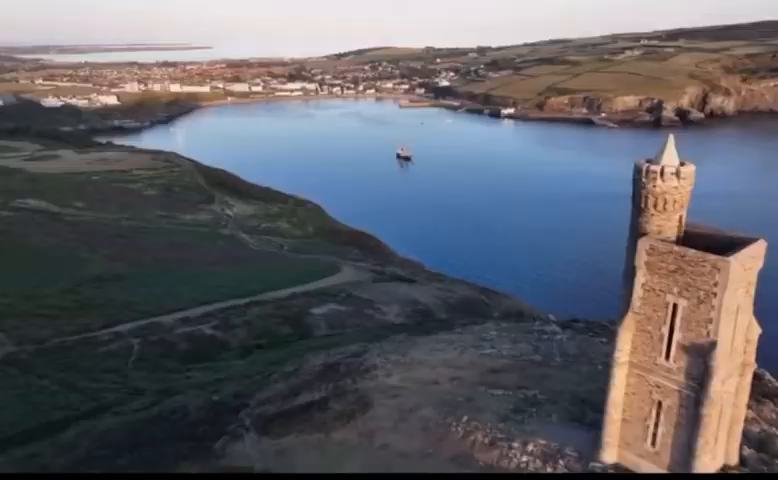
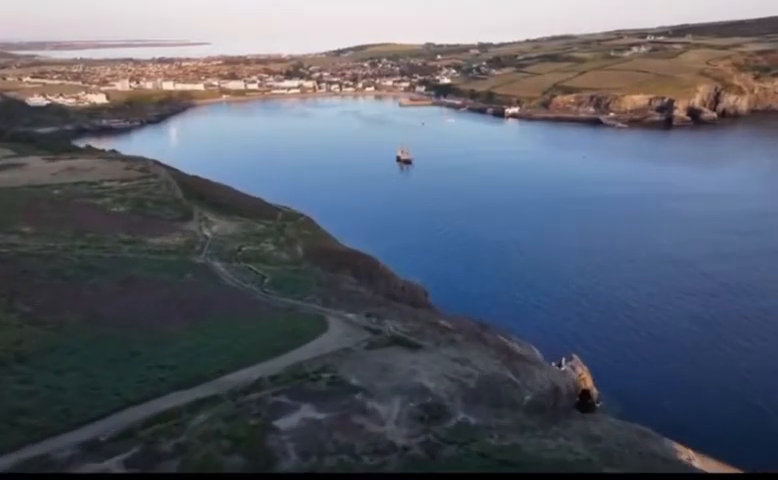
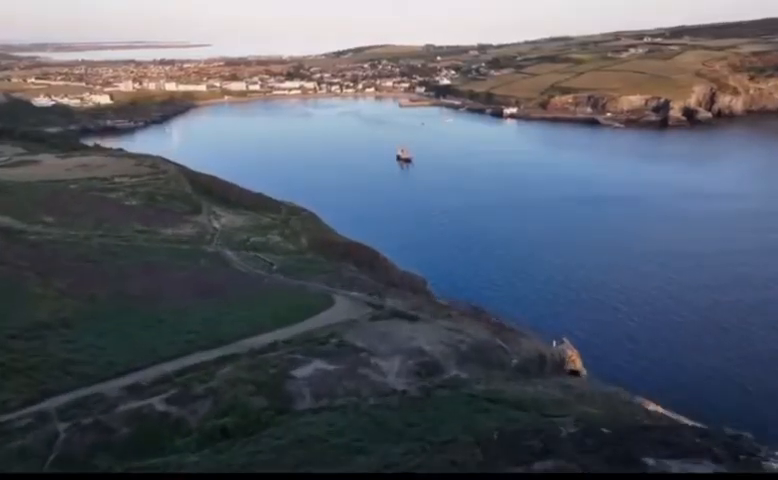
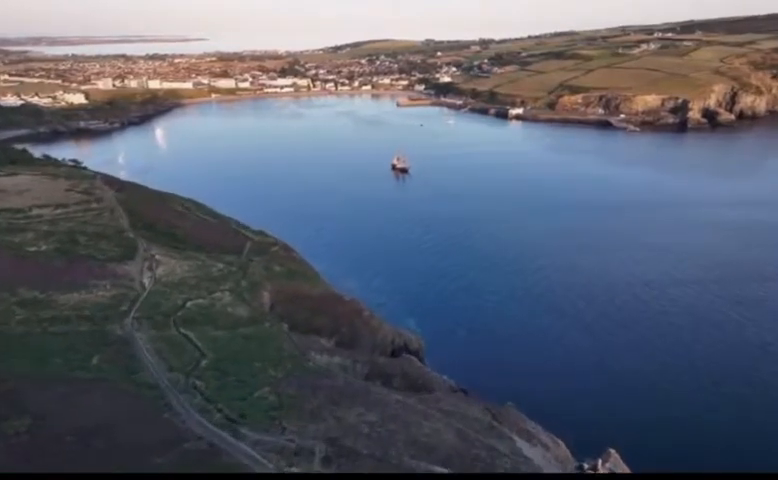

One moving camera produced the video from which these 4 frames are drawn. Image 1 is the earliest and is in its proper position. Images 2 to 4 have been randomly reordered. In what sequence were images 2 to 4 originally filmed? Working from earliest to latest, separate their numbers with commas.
3, 2, 4
